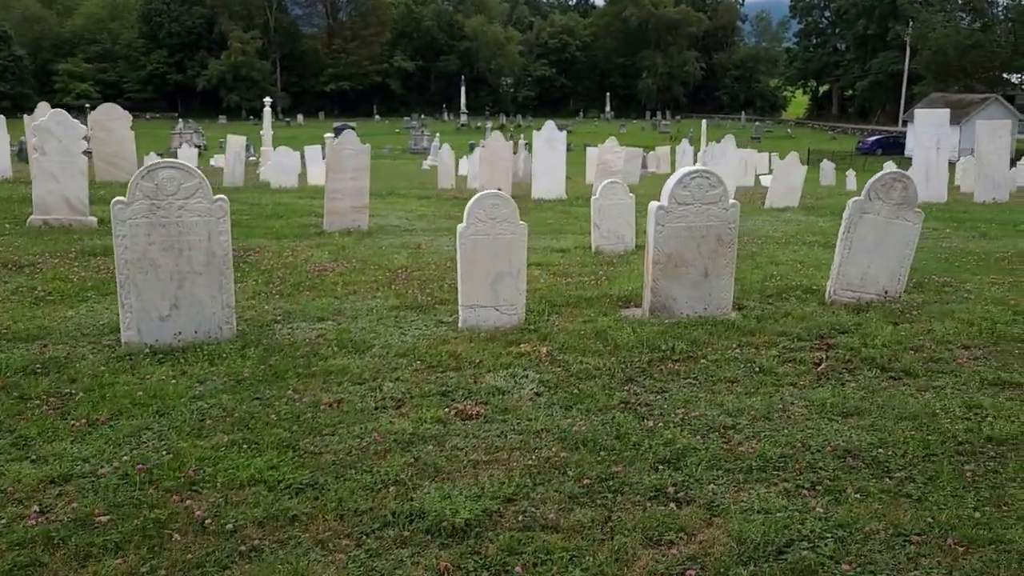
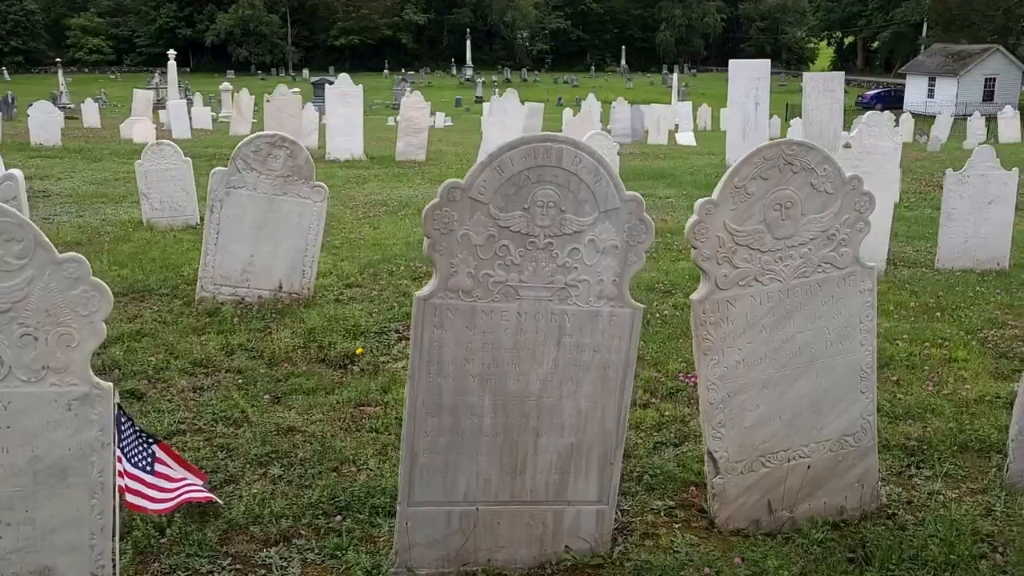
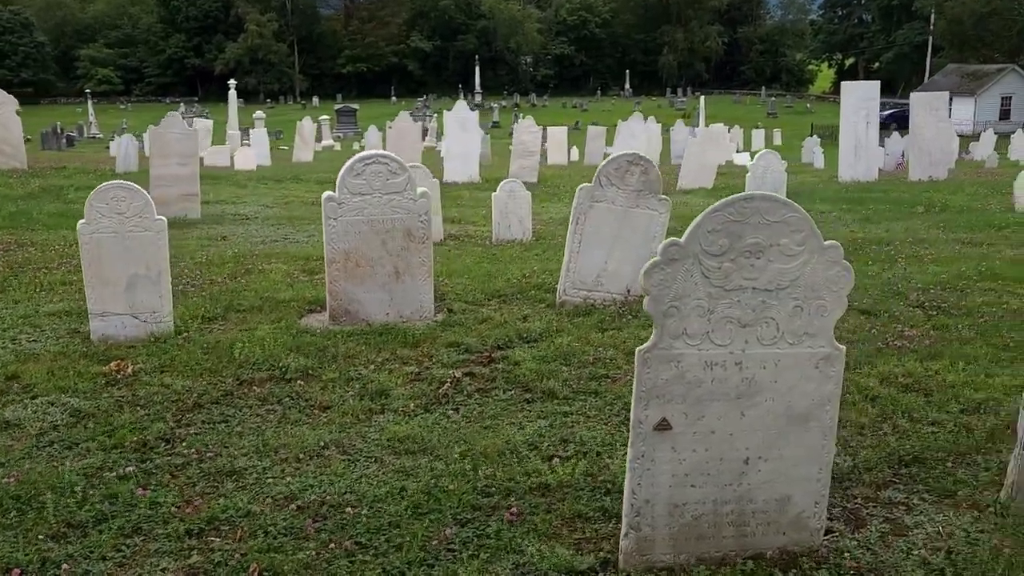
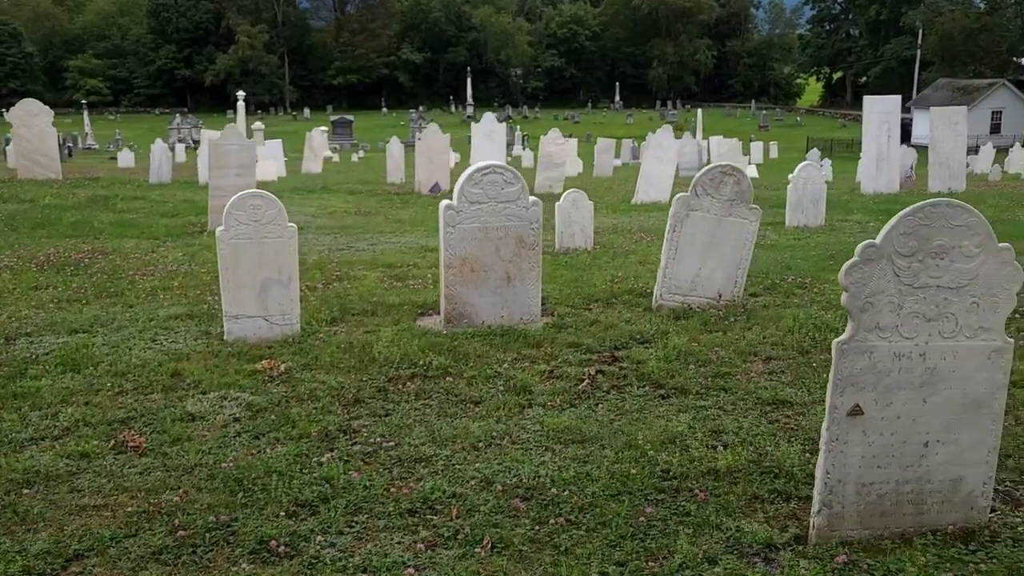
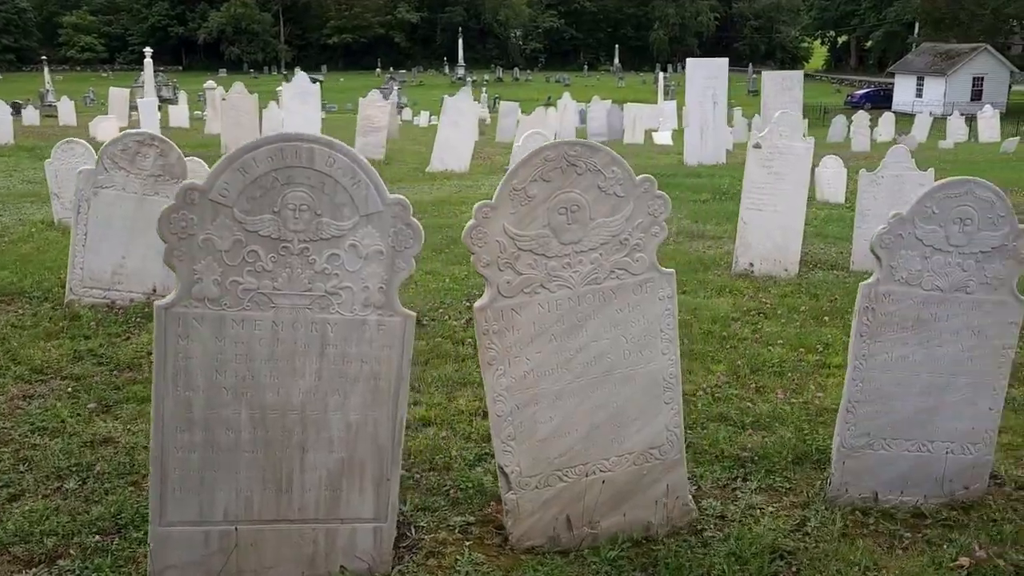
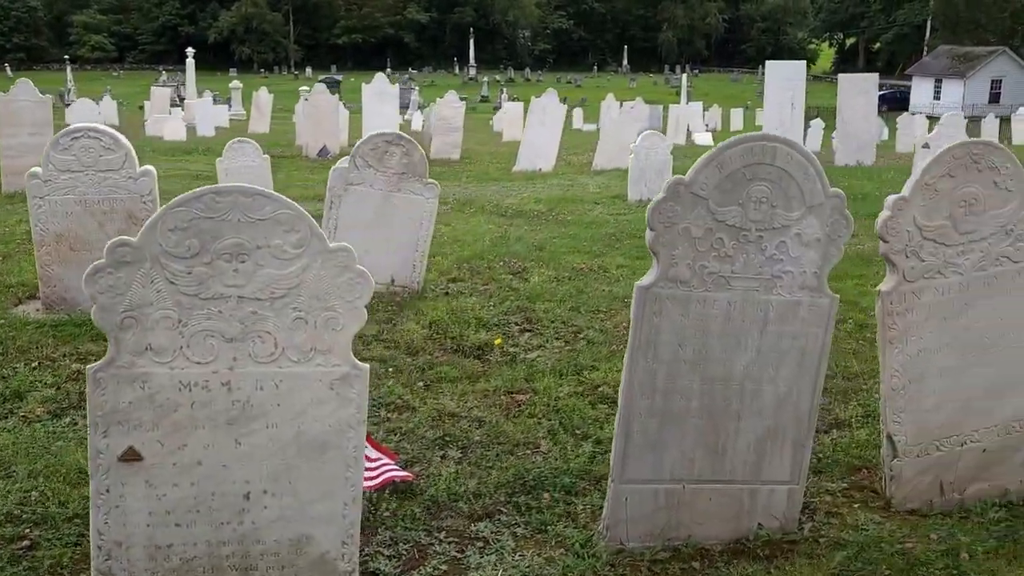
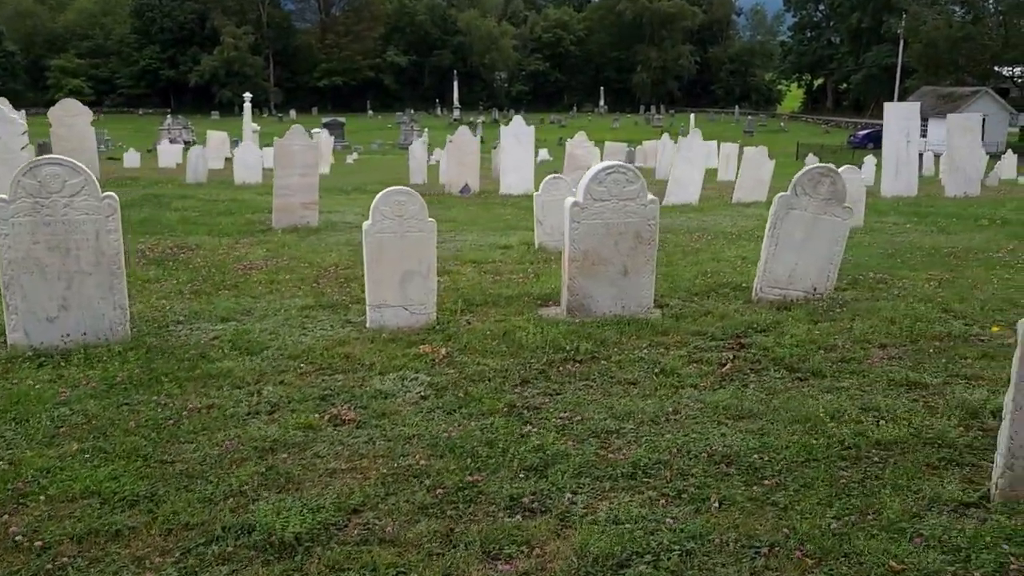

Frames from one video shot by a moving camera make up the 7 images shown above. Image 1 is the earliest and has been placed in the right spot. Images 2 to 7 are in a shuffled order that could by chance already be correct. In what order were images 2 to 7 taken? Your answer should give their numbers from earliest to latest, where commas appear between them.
7, 4, 3, 6, 2, 5
